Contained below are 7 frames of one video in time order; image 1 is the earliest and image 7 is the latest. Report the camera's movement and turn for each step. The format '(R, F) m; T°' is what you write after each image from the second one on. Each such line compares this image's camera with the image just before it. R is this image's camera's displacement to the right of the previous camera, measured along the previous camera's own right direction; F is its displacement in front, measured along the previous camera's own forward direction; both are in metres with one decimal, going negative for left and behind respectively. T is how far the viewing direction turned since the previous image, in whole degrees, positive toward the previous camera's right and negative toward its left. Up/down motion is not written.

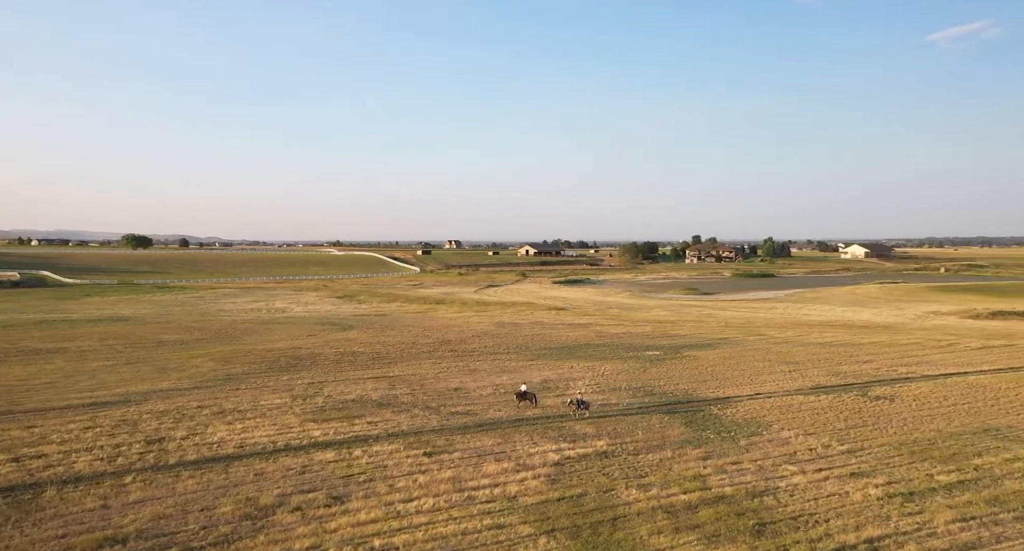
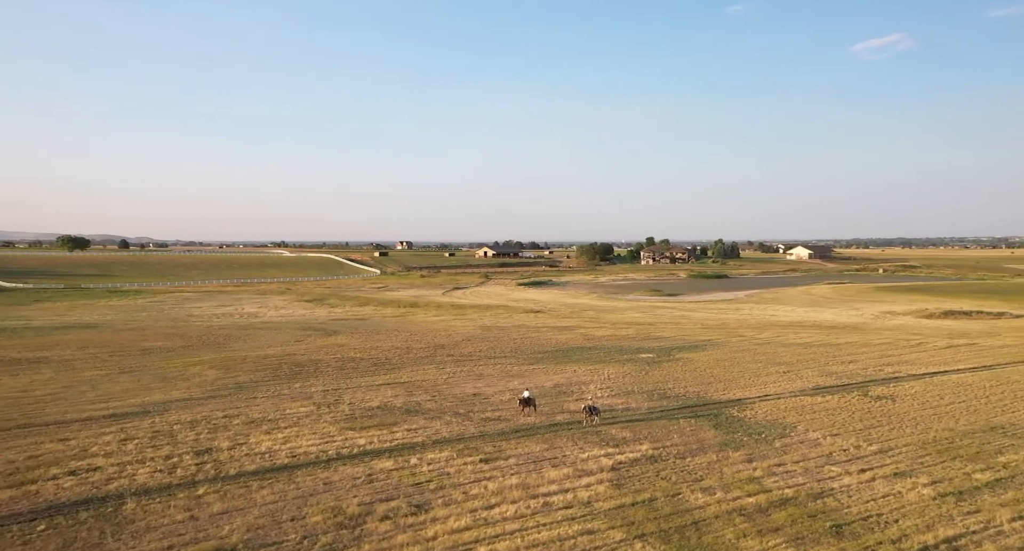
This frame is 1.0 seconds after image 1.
(-0.9, 0.0) m; +2°
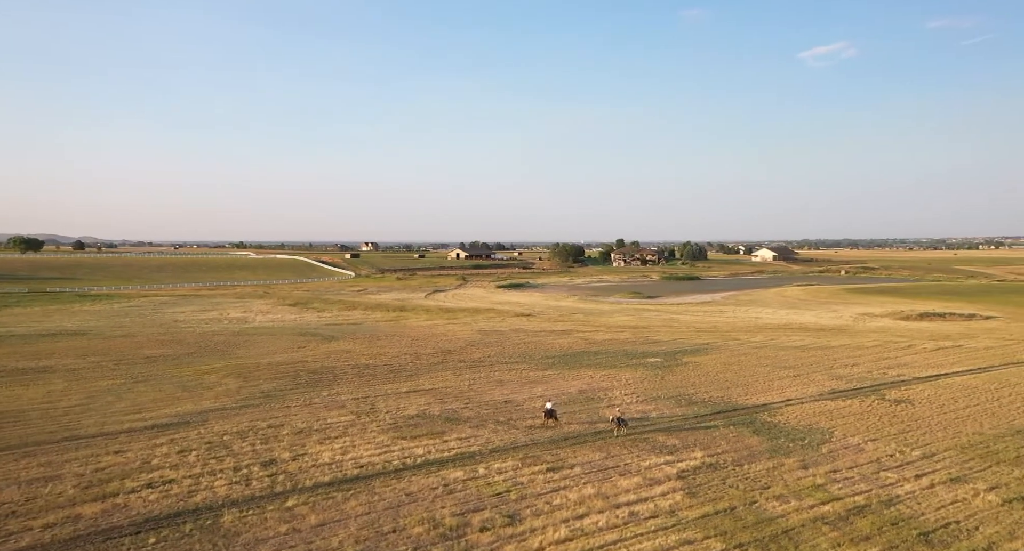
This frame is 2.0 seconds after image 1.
(-0.9, -0.1) m; +1°
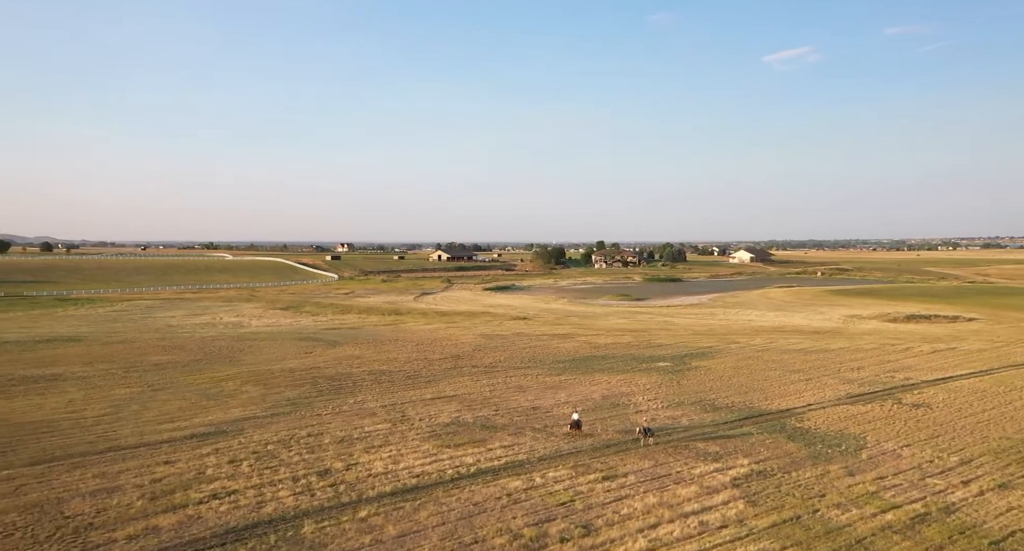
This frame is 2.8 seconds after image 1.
(-0.7, -0.1) m; 0°
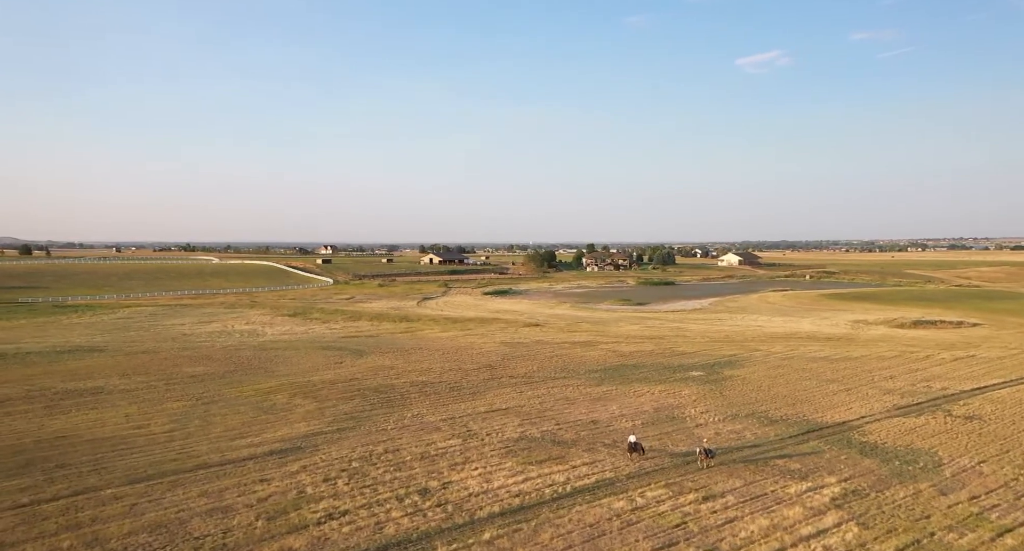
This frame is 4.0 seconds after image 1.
(-1.1, -0.1) m; -1°
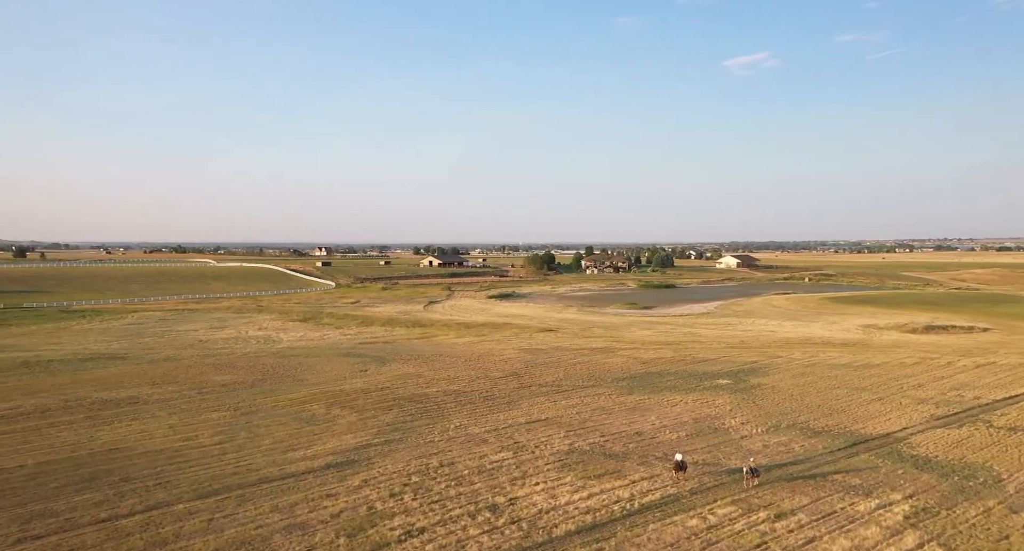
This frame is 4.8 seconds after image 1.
(-0.7, -0.1) m; -1°
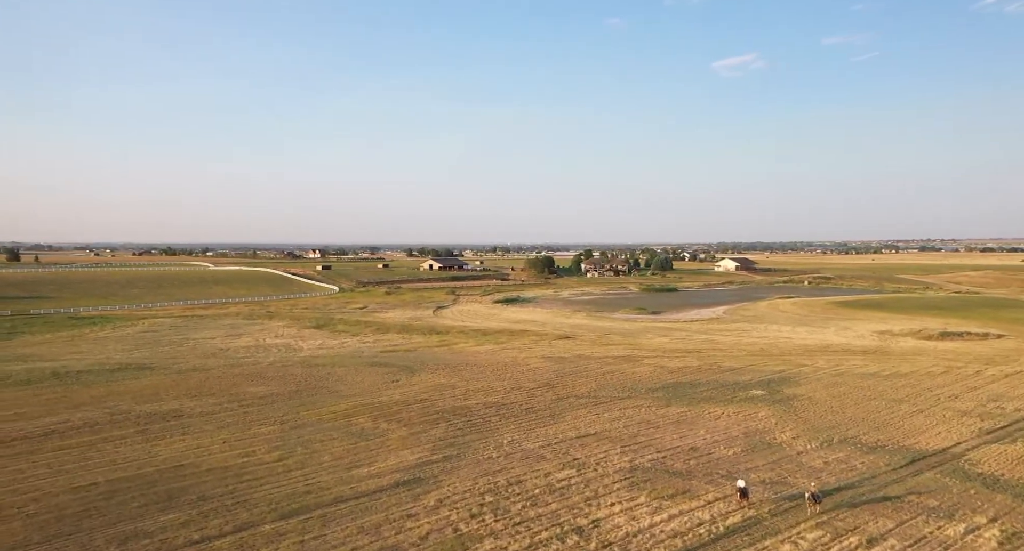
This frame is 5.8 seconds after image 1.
(-0.9, -0.1) m; -1°
